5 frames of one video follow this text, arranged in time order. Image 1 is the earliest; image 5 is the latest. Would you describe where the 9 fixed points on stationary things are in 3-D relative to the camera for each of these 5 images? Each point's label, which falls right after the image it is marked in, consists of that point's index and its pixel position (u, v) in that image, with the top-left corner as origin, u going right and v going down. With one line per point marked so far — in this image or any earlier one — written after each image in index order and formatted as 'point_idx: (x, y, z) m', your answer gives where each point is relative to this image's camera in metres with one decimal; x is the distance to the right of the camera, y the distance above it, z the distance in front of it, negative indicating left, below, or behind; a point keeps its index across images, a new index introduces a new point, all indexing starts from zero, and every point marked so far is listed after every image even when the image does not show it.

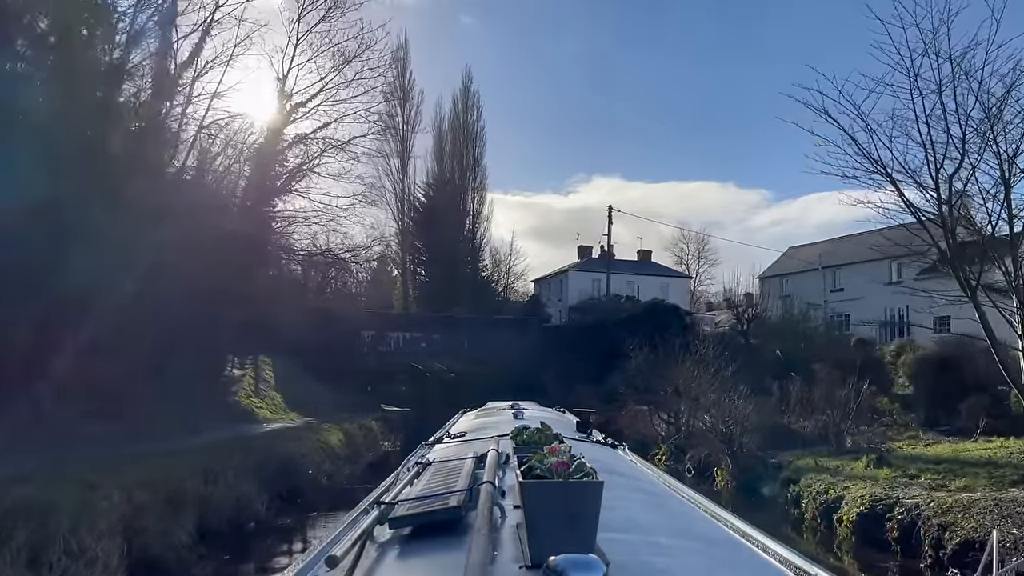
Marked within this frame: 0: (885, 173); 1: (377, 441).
0: (+5.2, +1.6, +10.7) m
1: (-3.3, -3.7, +18.5) m
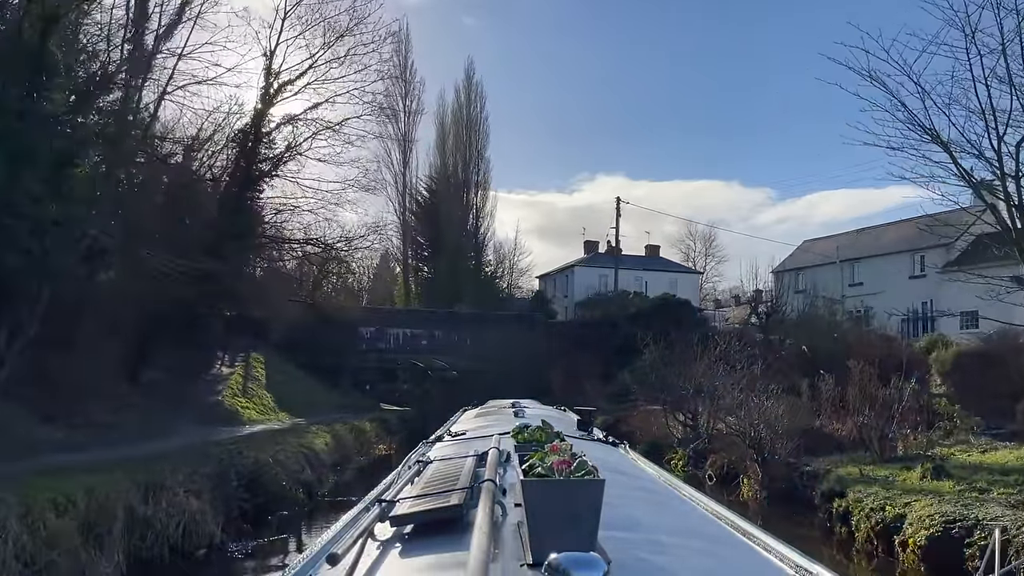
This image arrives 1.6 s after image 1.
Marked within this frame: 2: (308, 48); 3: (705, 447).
0: (+5.3, +1.8, +9.4) m
1: (-3.2, -3.6, +17.2) m
2: (-4.6, +5.4, +17.3) m
3: (+4.0, -3.3, +15.4) m
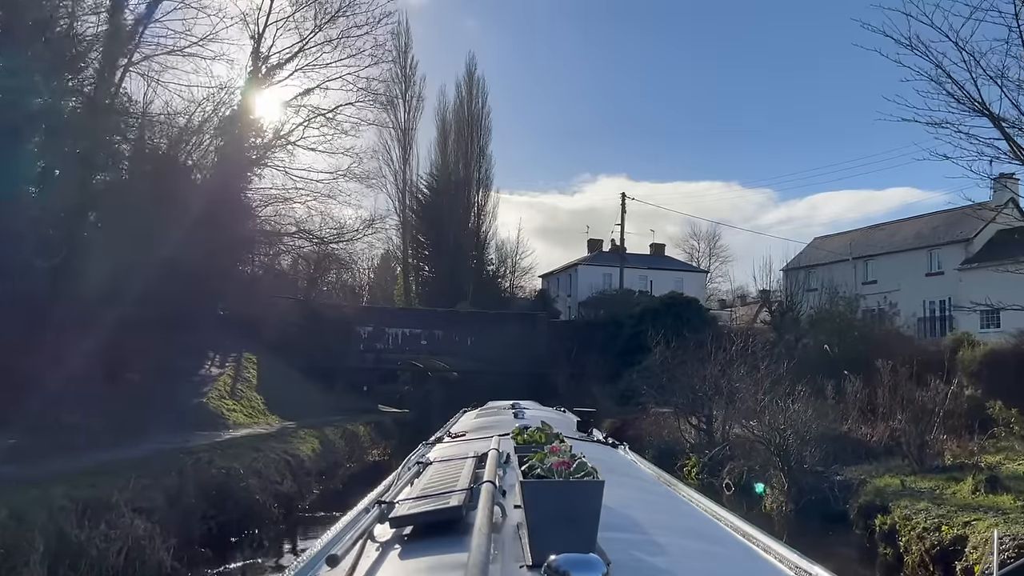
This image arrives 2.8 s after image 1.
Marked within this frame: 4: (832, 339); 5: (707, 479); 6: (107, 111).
0: (+5.3, +1.9, +8.5) m
1: (-3.2, -3.5, +16.3) m
2: (-4.6, +5.5, +16.4) m
3: (+4.0, -3.2, +14.5) m
4: (+8.3, -1.3, +20.0) m
5: (+3.6, -3.5, +14.2) m
6: (-6.7, +2.9, +12.6) m
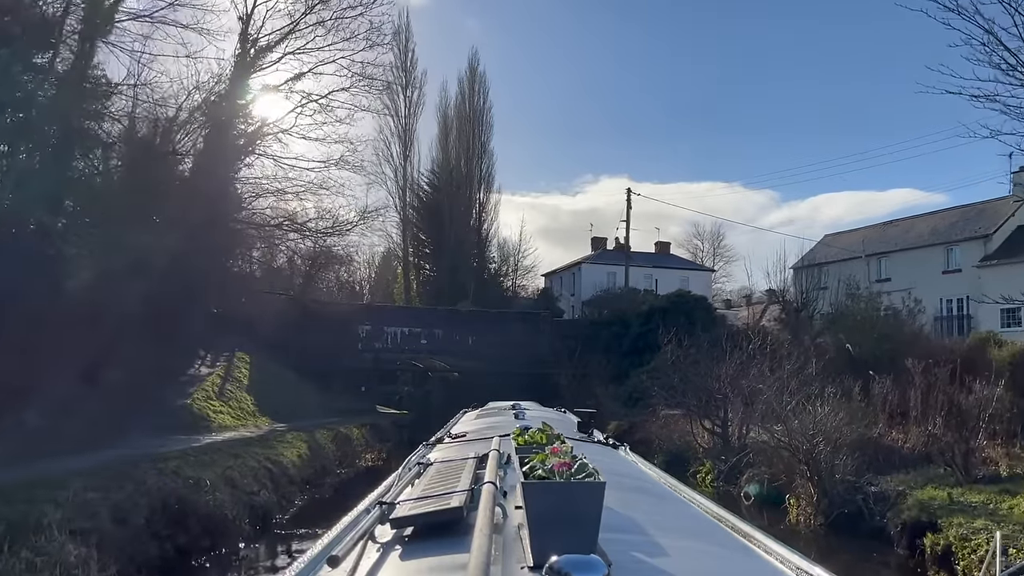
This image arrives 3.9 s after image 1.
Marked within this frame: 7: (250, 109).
0: (+5.3, +2.0, +7.6) m
1: (-3.1, -3.4, +15.5) m
2: (-4.5, +5.6, +15.5) m
3: (+4.0, -3.1, +13.6) m
4: (+8.4, -1.2, +19.1) m
5: (+3.6, -3.5, +13.3) m
6: (-6.6, +3.0, +11.8) m
7: (-6.3, +4.3, +18.5) m
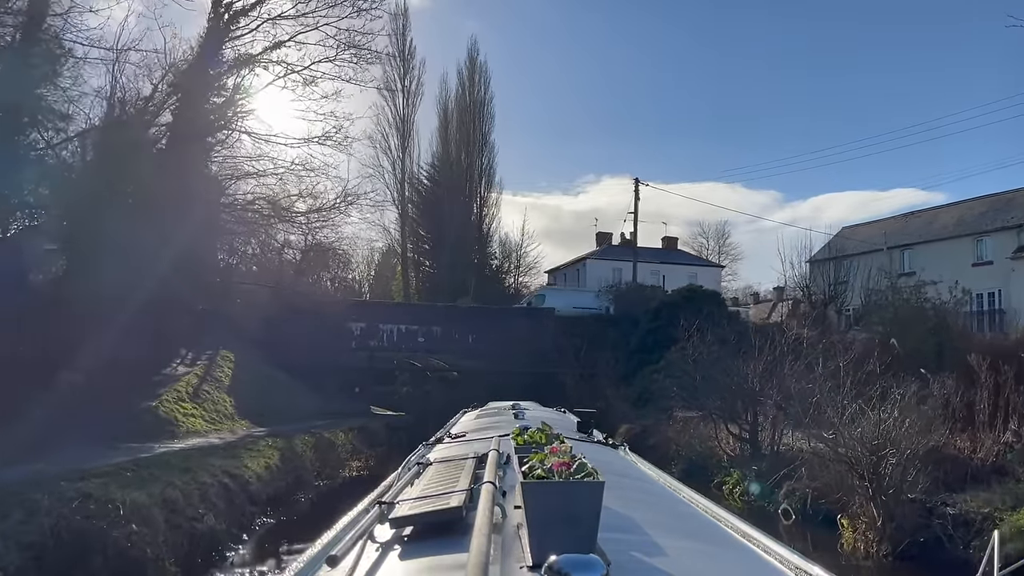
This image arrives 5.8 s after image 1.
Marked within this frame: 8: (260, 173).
0: (+5.3, +2.2, +6.1) m
1: (-3.1, -3.2, +14.0) m
2: (-4.5, +5.8, +14.1) m
3: (+4.1, -2.9, +12.2) m
4: (+8.4, -1.1, +17.6) m
5: (+3.7, -3.3, +11.9) m
6: (-6.6, +3.1, +10.3) m
7: (-6.3, +4.5, +17.0) m
8: (-6.0, +2.7, +18.6) m
